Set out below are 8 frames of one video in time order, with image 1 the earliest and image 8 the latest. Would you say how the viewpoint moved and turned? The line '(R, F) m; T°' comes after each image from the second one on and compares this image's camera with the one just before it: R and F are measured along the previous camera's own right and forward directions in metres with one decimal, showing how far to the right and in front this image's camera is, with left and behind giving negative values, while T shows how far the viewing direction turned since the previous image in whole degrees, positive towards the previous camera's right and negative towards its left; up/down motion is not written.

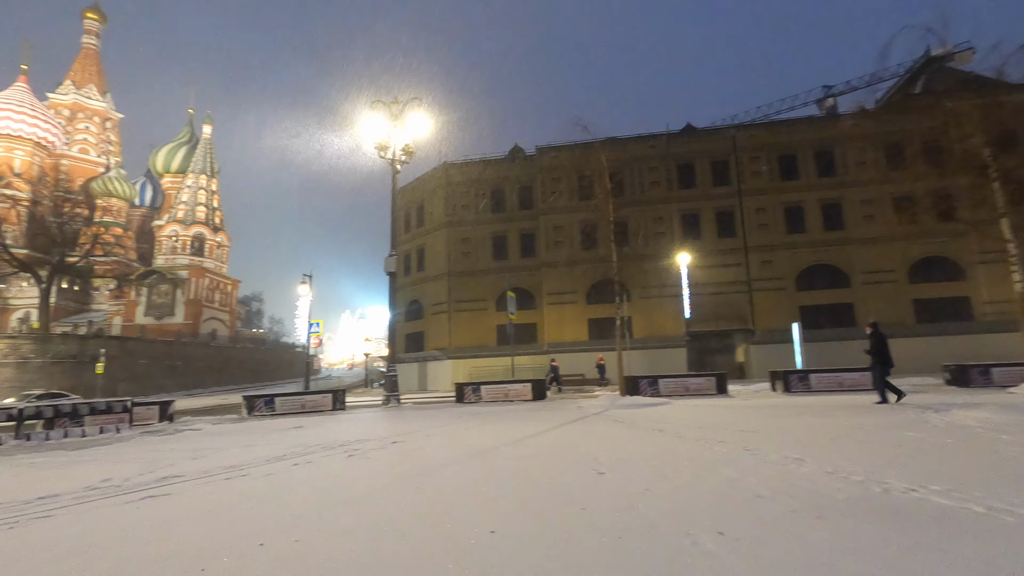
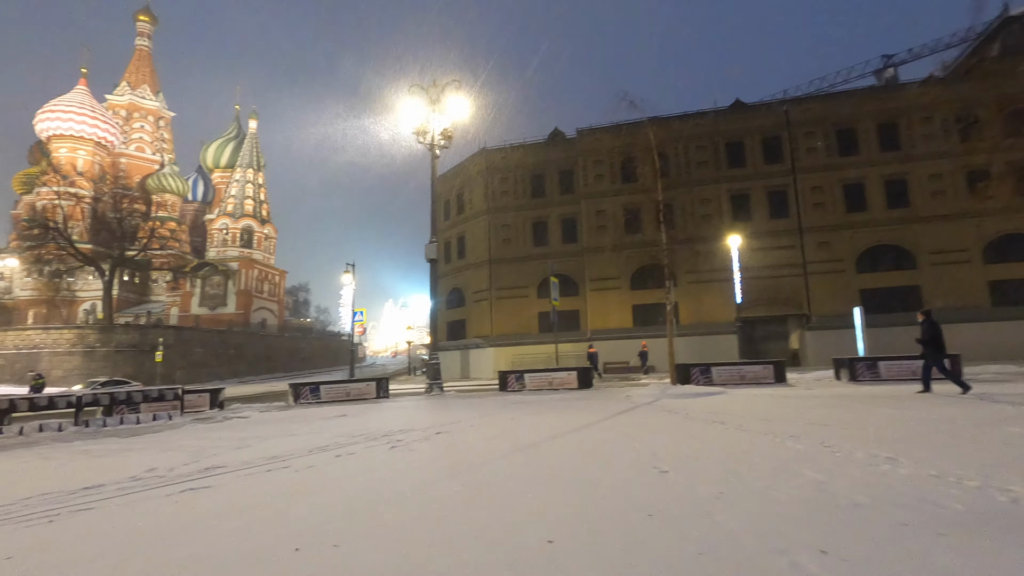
(-0.1, +0.5) m; -4°
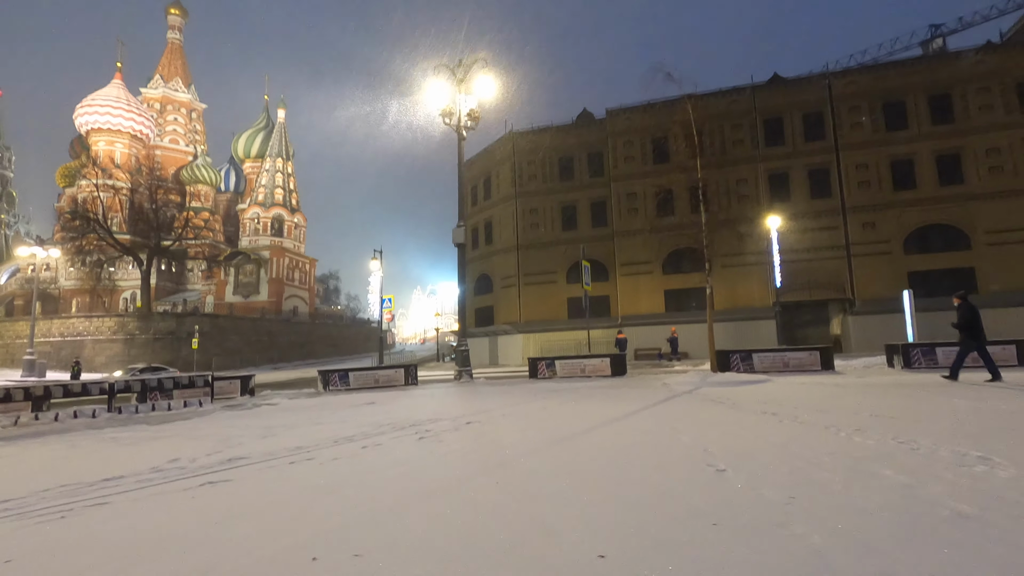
(-0.1, +0.5) m; -3°
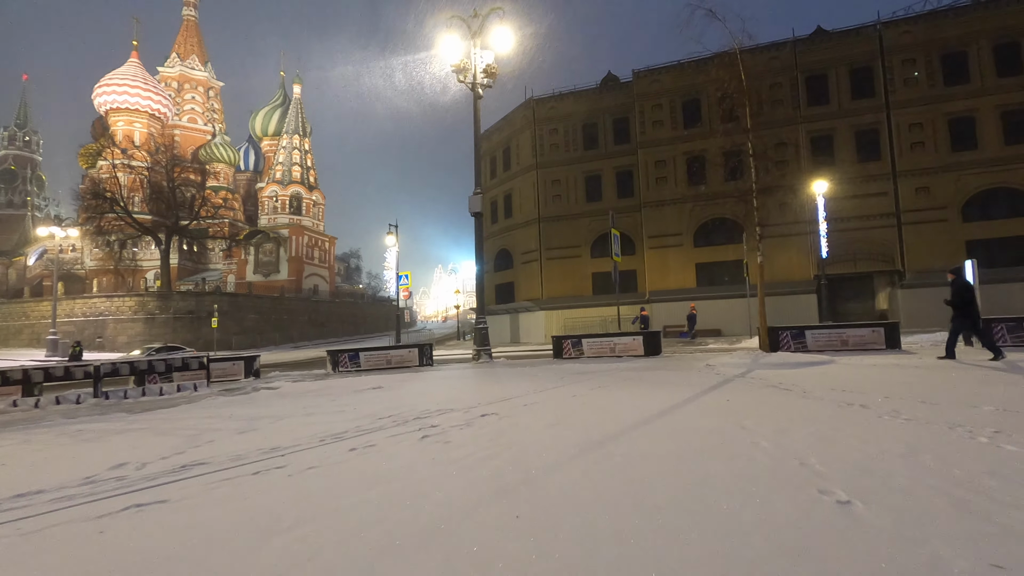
(0.0, +1.4) m; -2°
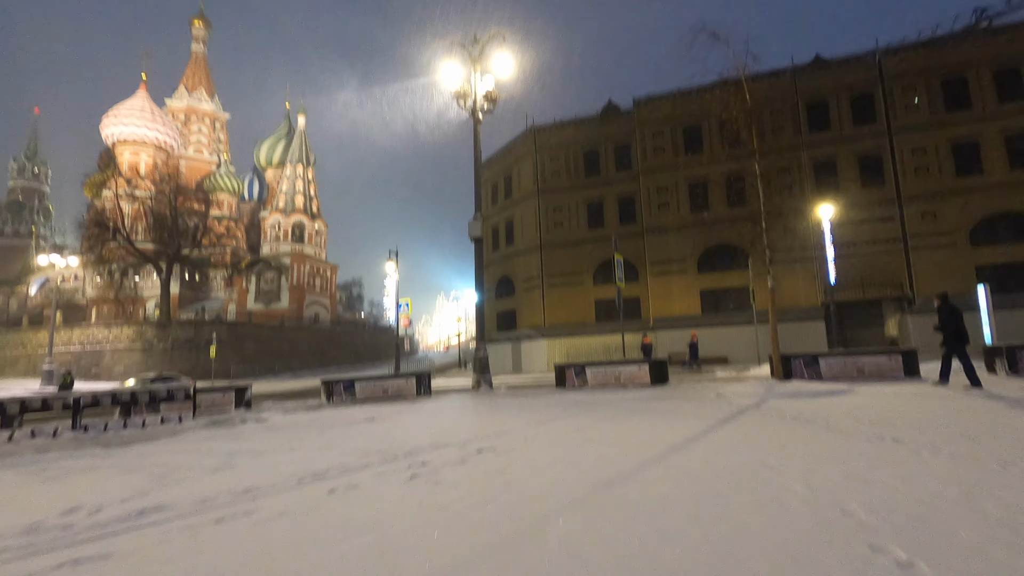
(0.0, +0.5) m; 0°
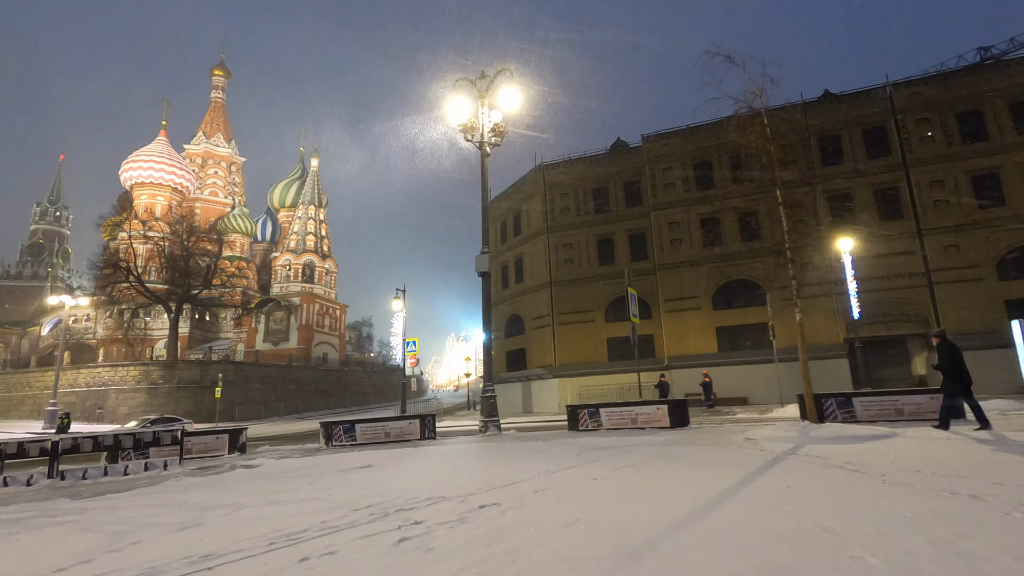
(0.0, +0.6) m; -1°
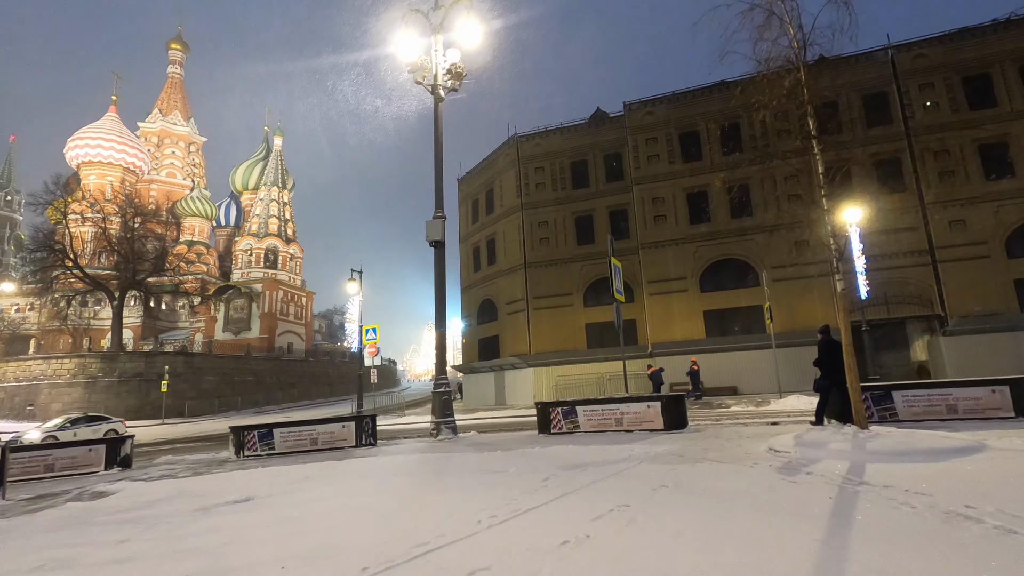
(+0.5, +2.7) m; +2°
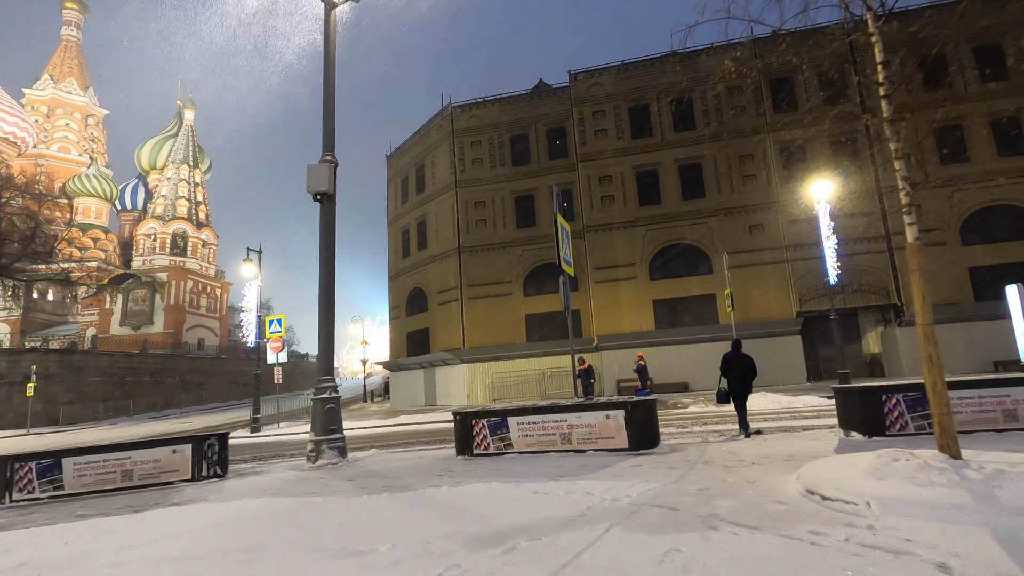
(+0.5, +3.1) m; +6°
